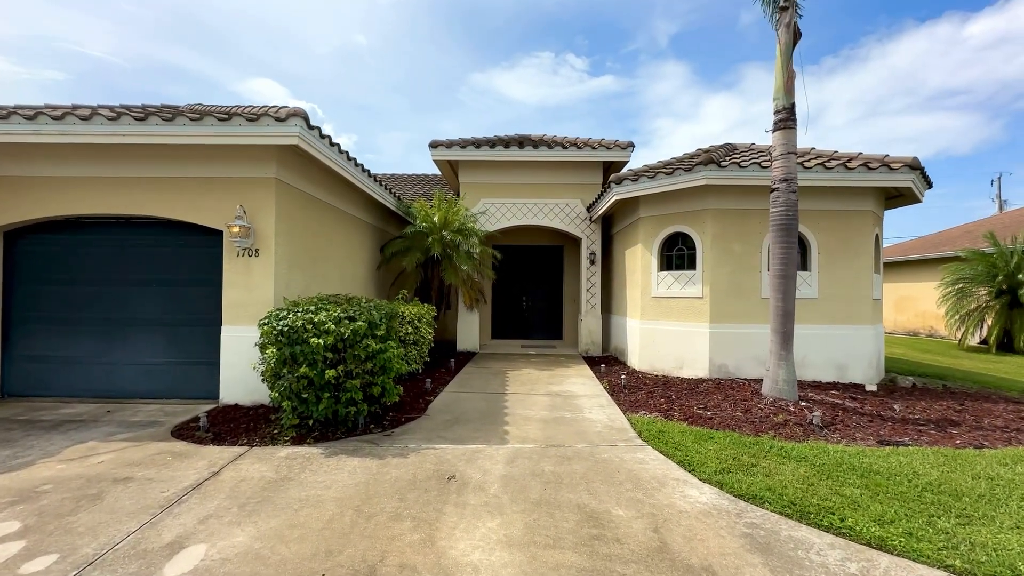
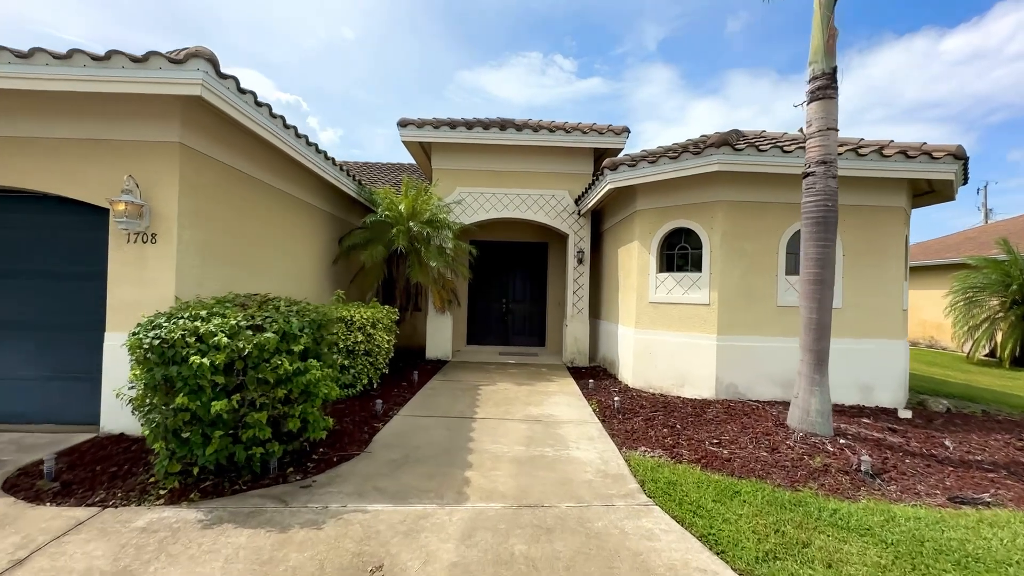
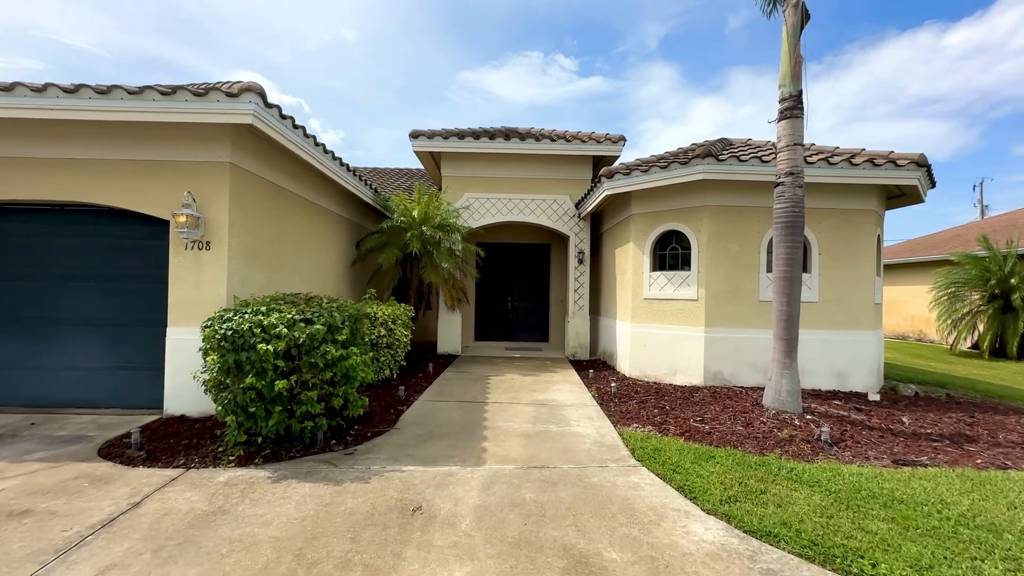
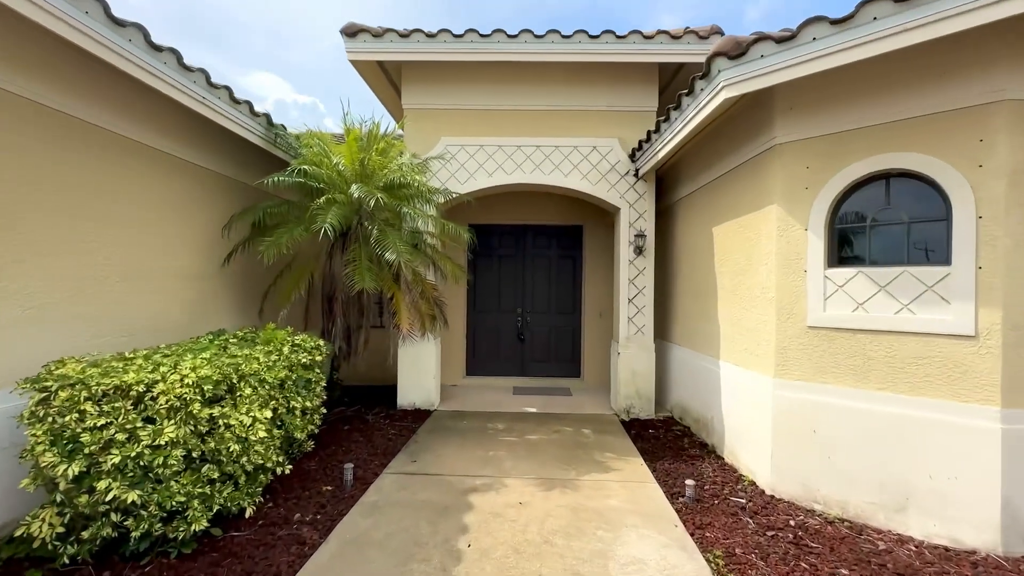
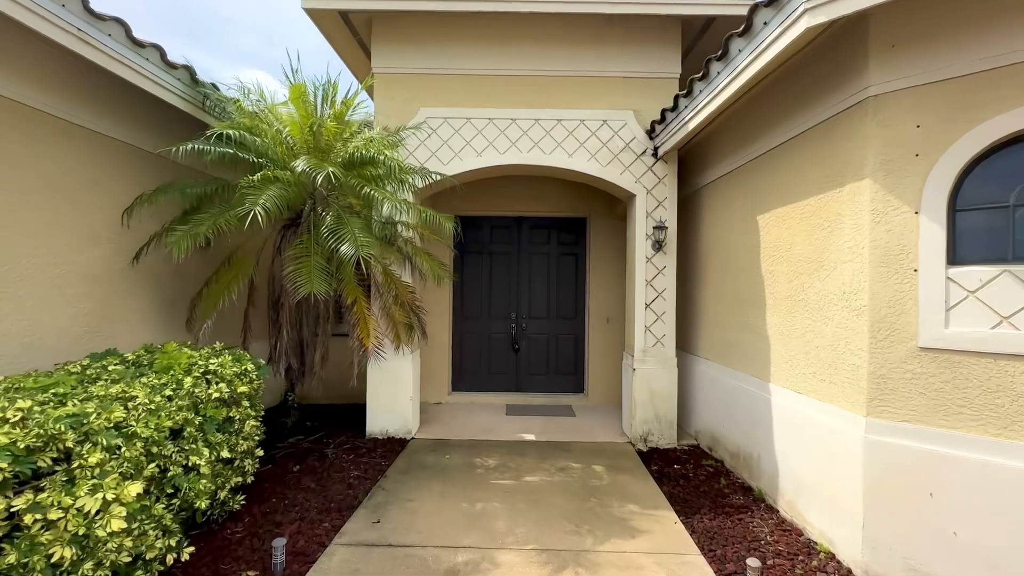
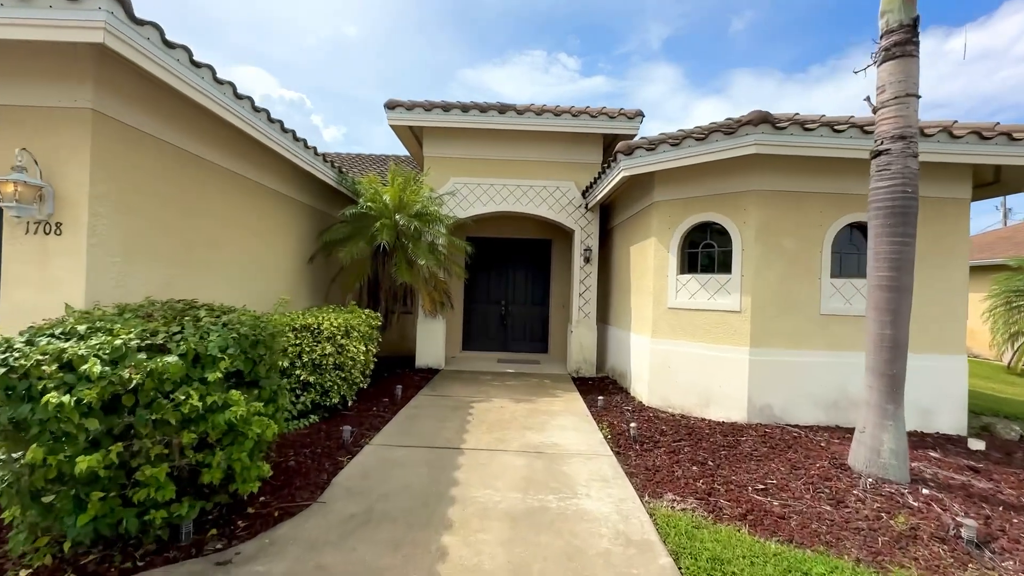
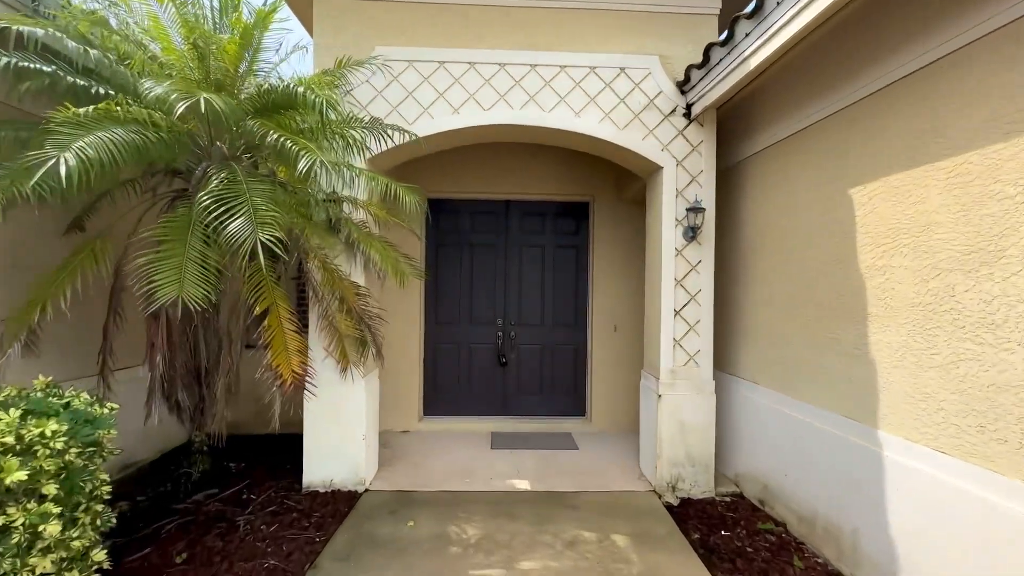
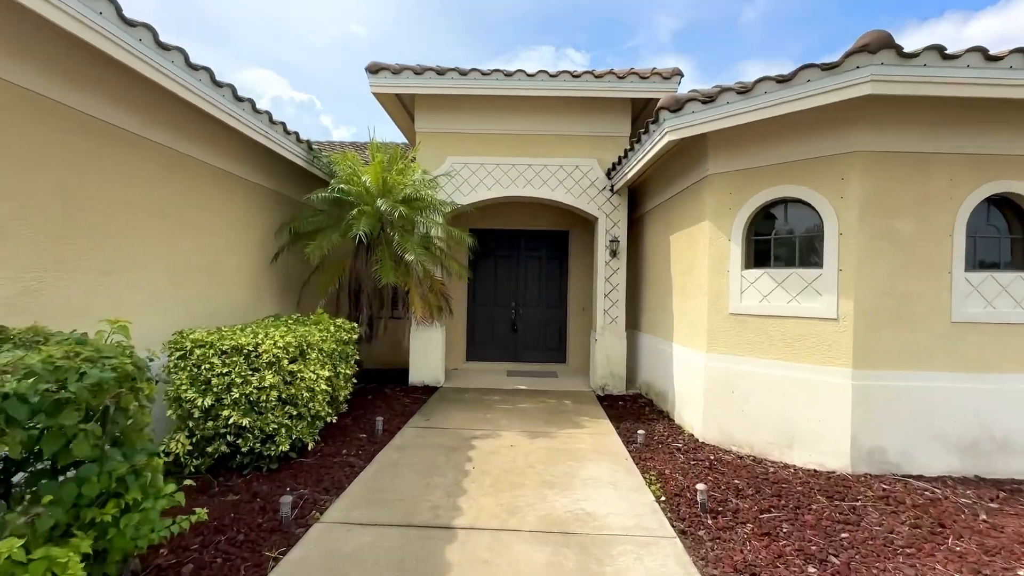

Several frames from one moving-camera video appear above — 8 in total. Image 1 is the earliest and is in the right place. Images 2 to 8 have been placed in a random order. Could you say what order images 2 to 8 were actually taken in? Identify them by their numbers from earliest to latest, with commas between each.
3, 2, 6, 8, 4, 5, 7
